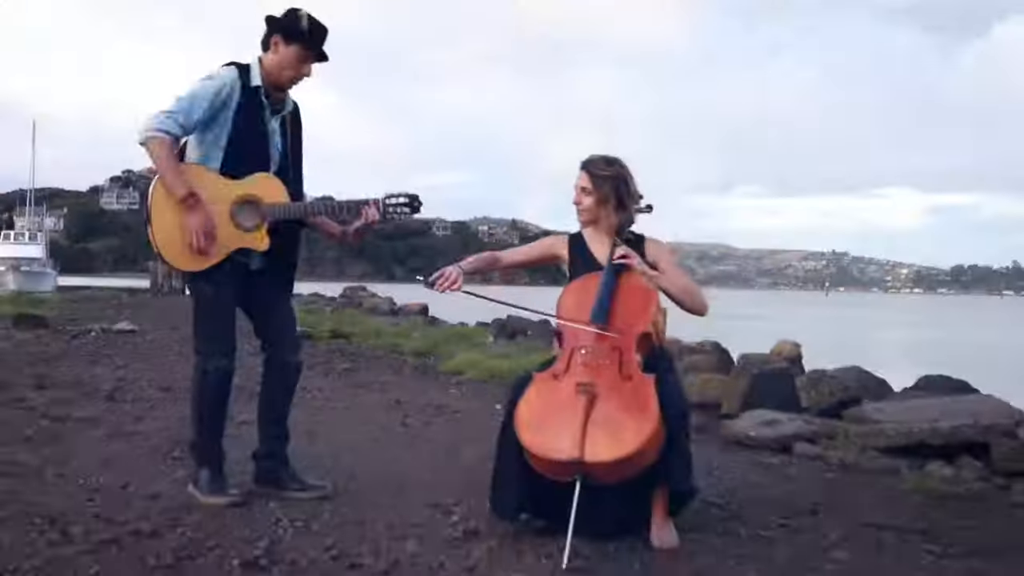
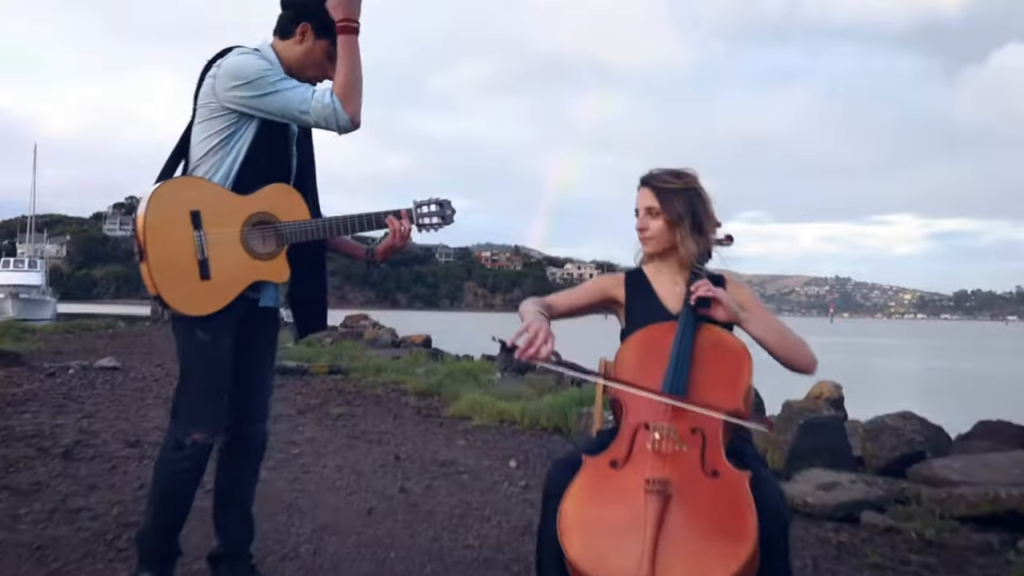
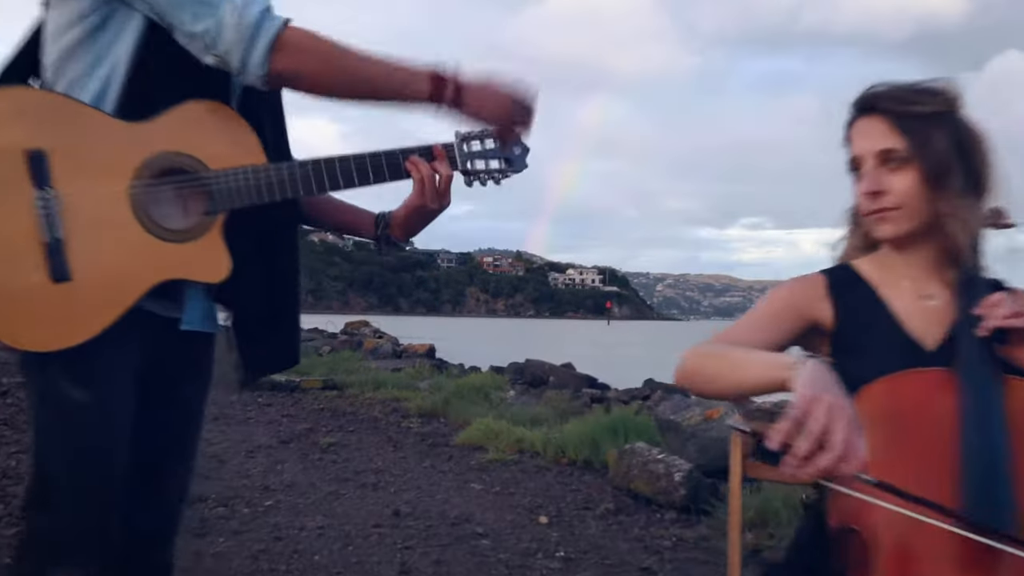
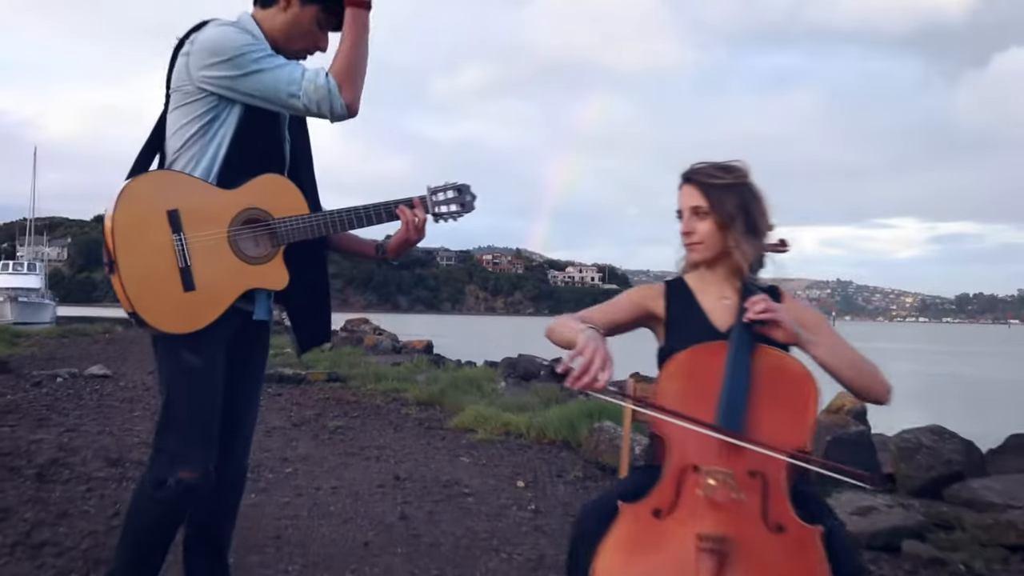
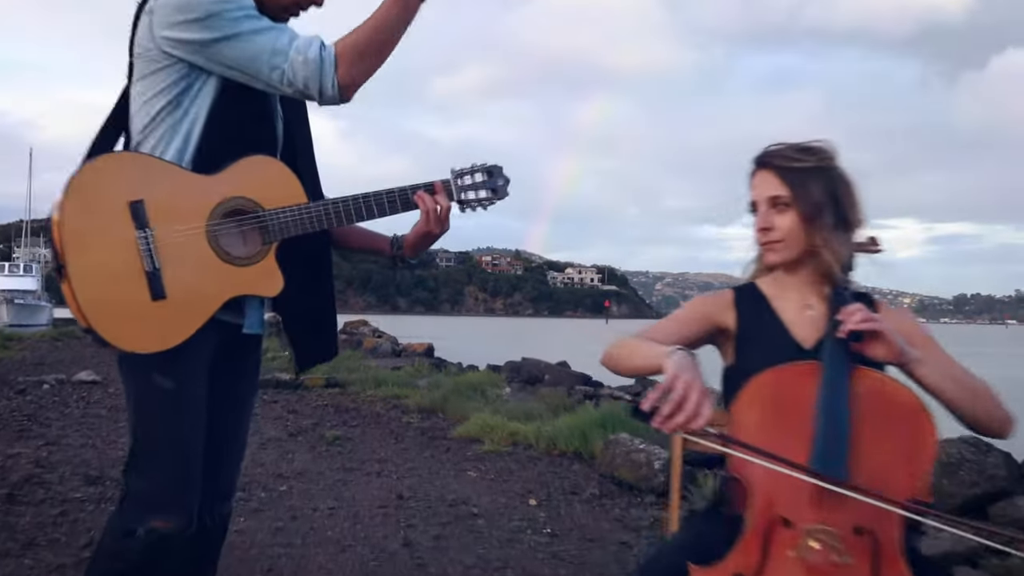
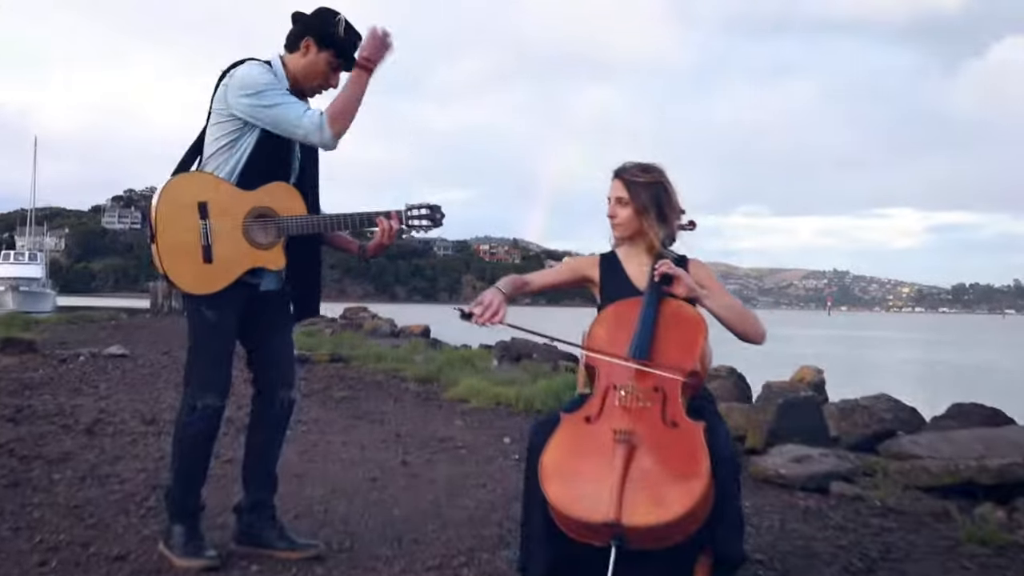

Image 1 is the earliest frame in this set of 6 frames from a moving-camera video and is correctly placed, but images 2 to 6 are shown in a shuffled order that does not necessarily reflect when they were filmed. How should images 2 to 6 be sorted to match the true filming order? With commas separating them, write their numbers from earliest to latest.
6, 2, 4, 5, 3
